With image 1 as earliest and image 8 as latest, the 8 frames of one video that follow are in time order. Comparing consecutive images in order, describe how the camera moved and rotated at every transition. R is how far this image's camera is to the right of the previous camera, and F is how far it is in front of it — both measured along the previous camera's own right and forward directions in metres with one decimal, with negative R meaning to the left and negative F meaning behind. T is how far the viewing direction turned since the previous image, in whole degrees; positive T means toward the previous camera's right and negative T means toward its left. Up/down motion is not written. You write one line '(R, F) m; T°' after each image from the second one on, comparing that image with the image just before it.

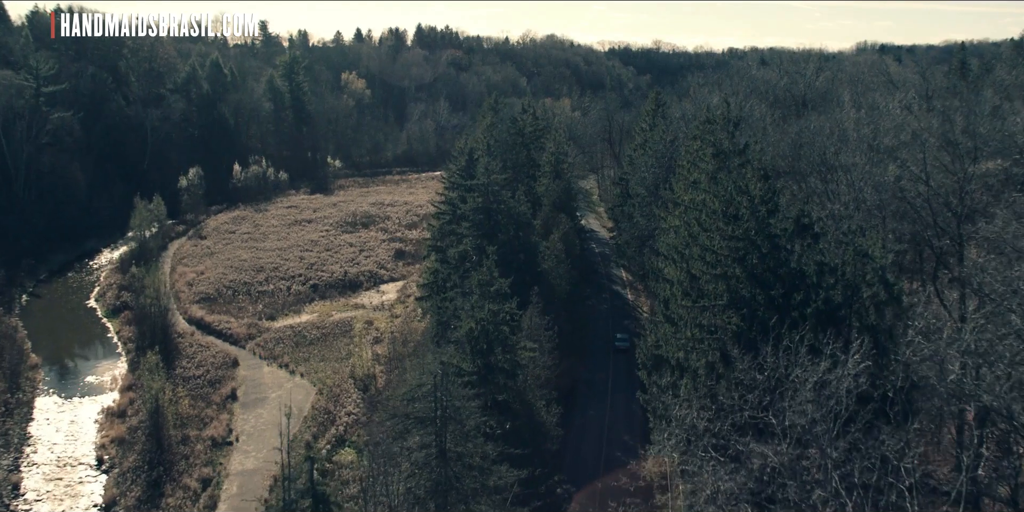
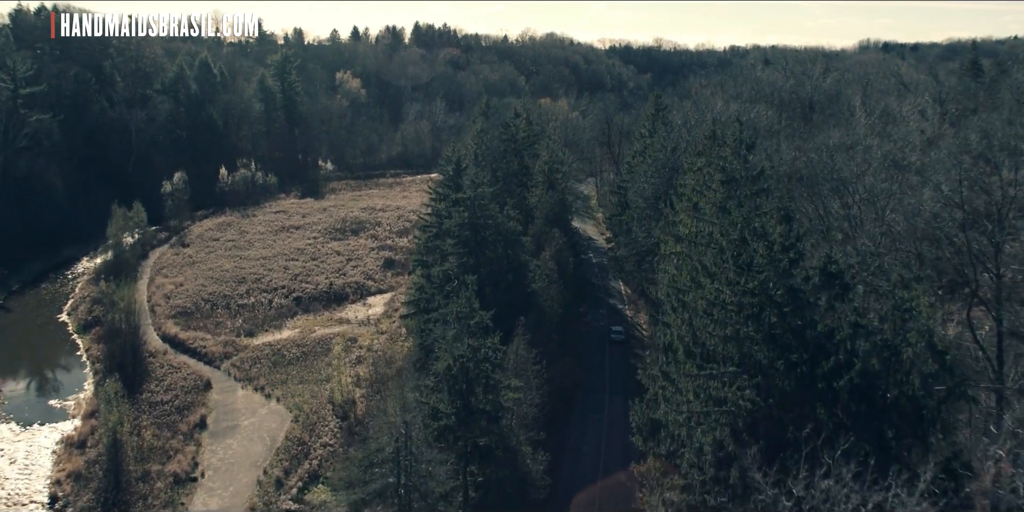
(+0.4, +2.3) m; 0°
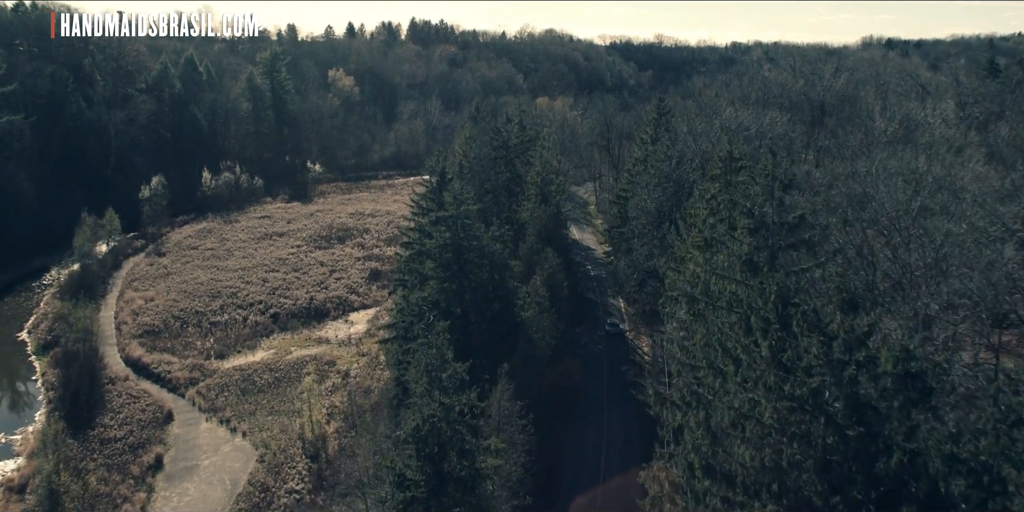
(+0.3, +3.0) m; 0°
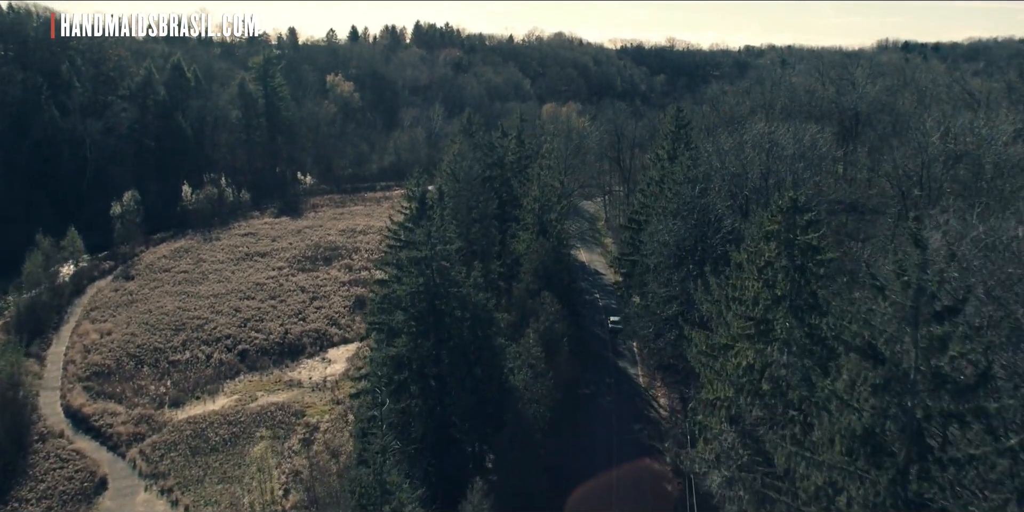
(+0.5, +4.9) m; -1°
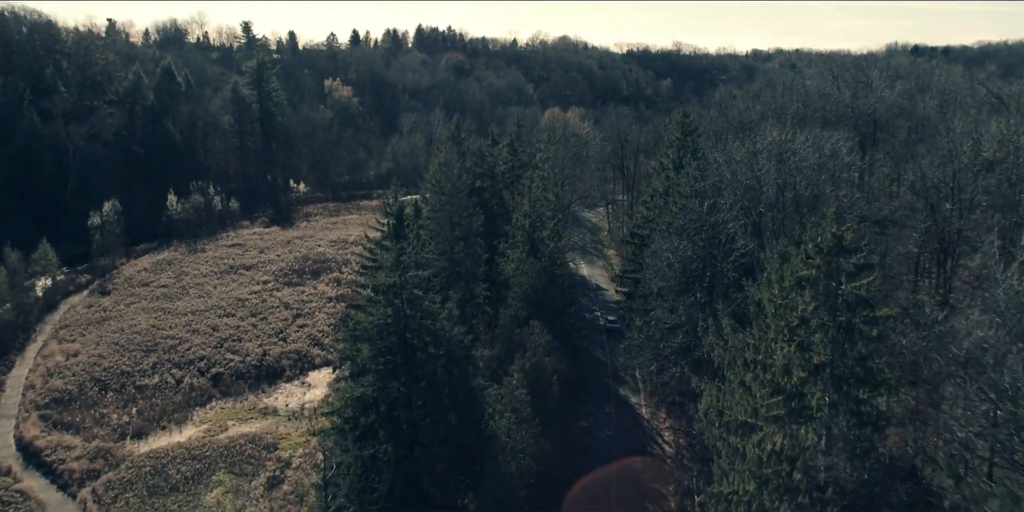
(+0.5, +2.7) m; 0°
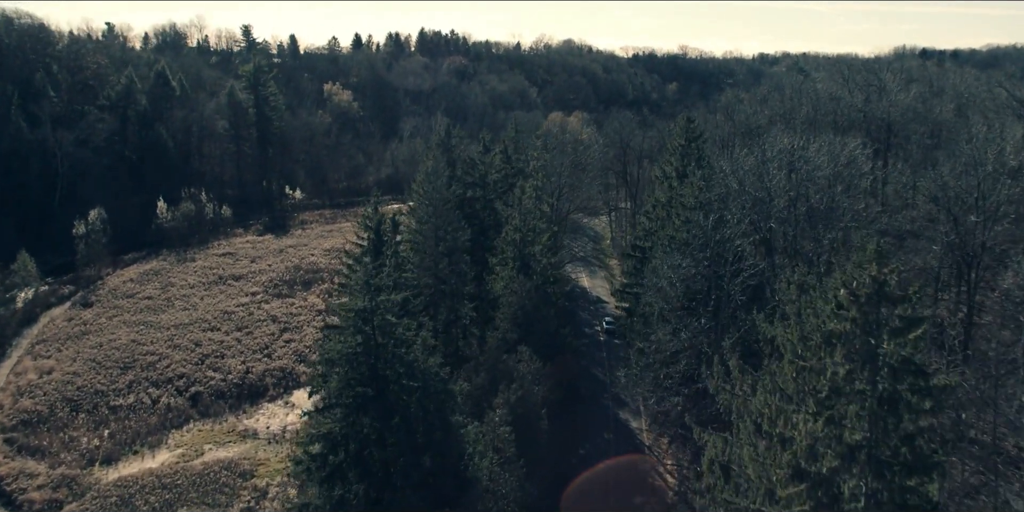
(+0.4, +1.9) m; 0°
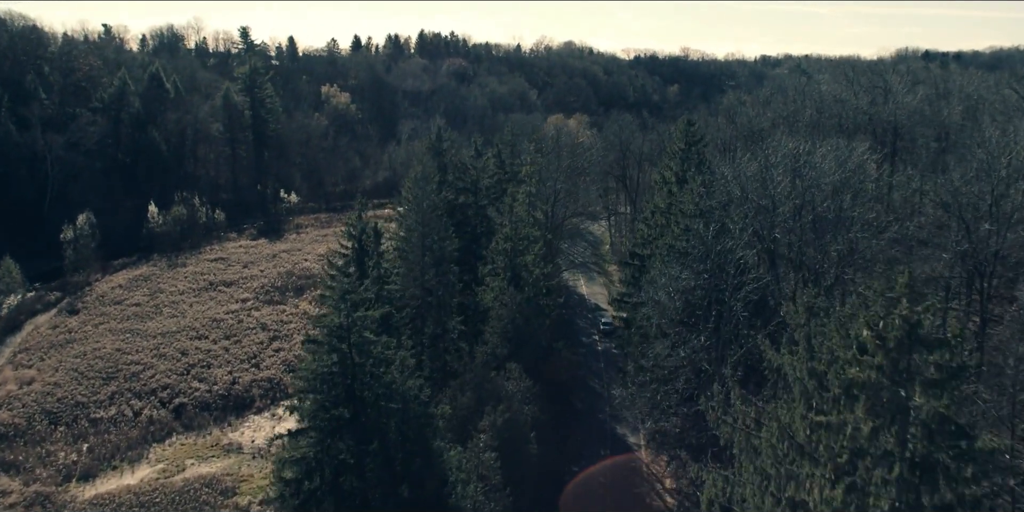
(+0.2, +1.1) m; 0°
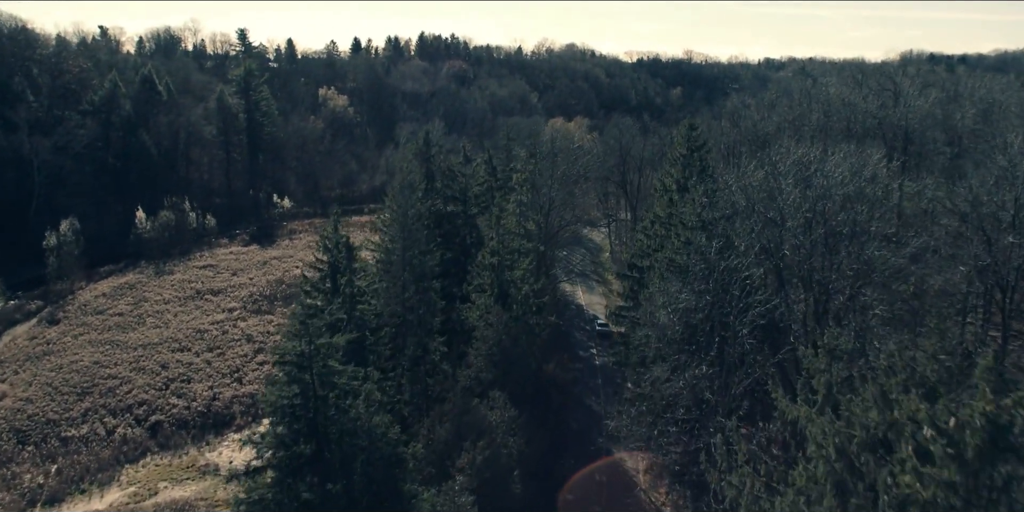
(+0.3, +1.6) m; 0°
